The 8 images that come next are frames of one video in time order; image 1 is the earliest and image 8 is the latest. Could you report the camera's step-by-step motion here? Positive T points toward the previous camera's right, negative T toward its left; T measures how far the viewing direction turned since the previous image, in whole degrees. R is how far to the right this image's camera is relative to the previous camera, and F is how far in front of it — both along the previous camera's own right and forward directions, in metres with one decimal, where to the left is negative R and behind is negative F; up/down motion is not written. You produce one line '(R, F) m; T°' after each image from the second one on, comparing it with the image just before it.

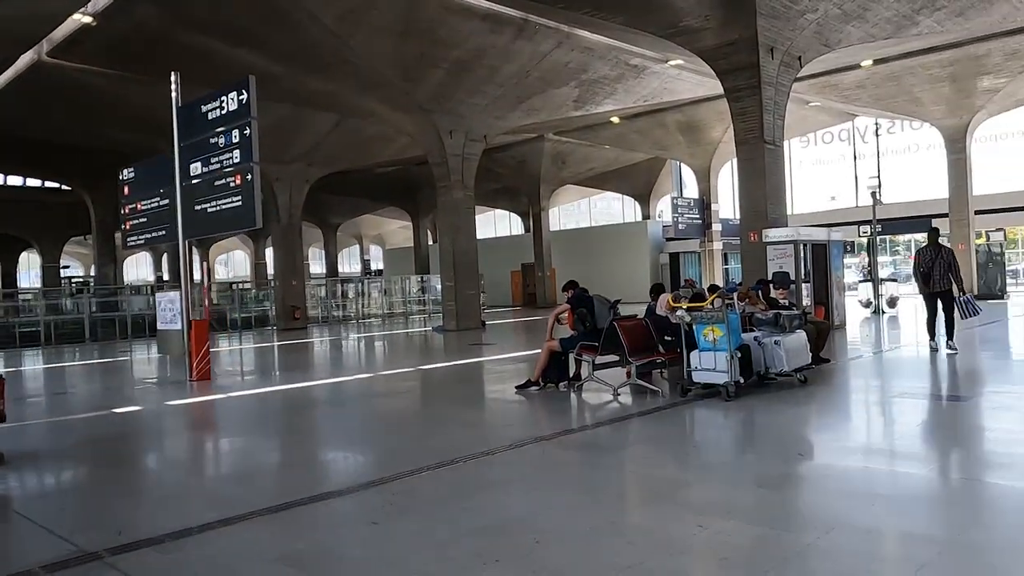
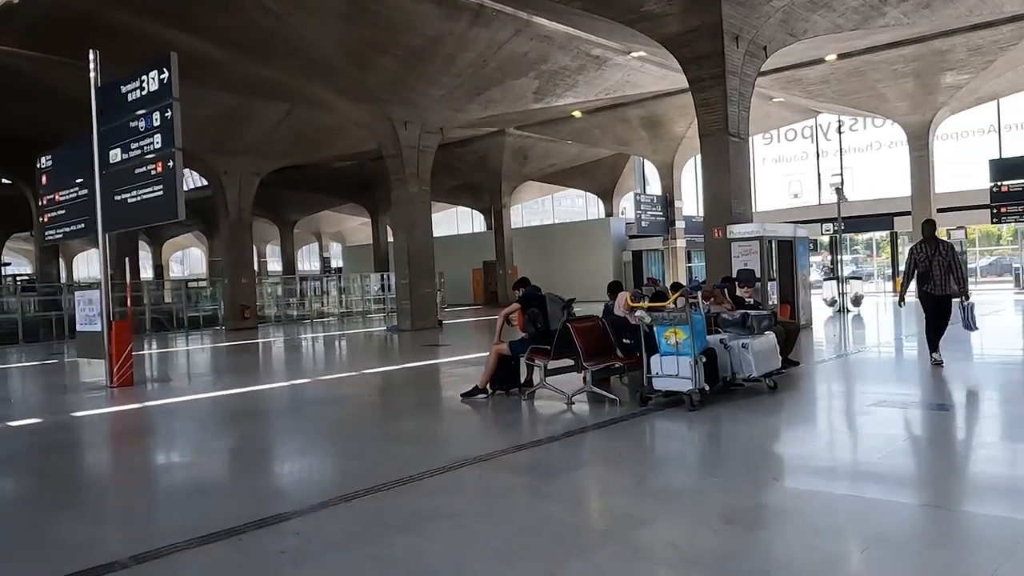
(+0.2, +0.7) m; +3°
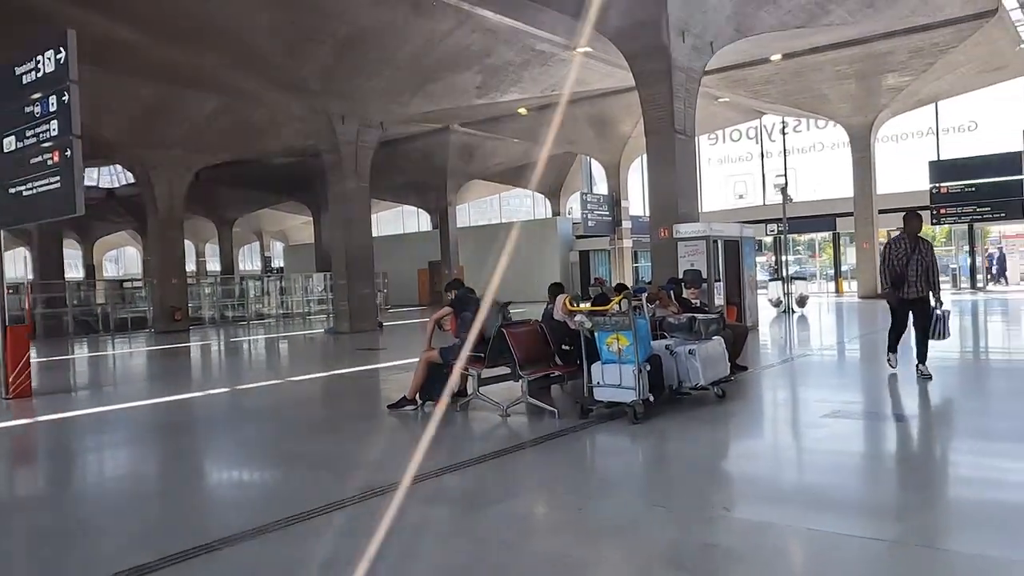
(+0.1, +0.5) m; +4°
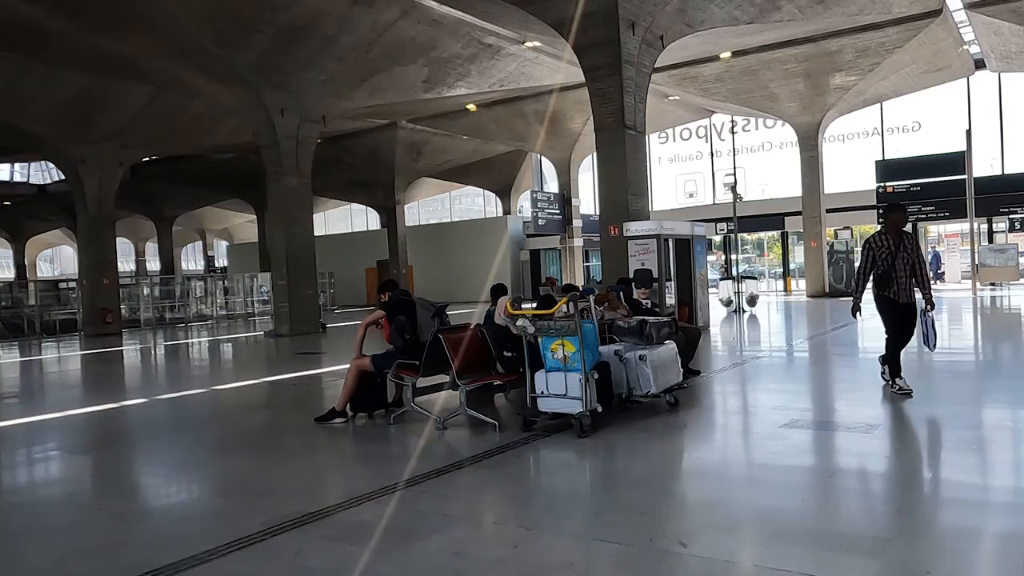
(+0.1, +0.4) m; +3°
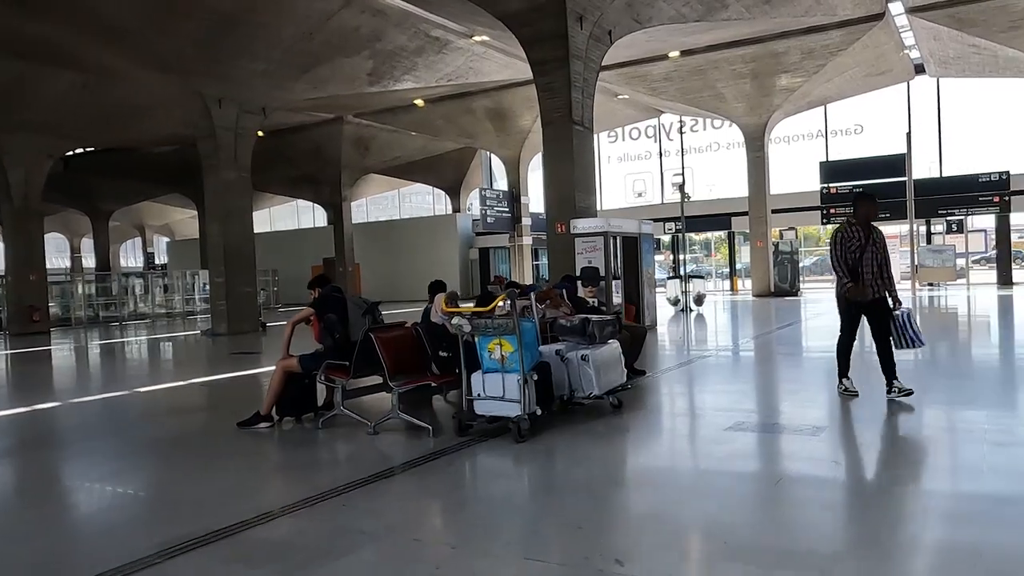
(+0.1, +0.3) m; +4°
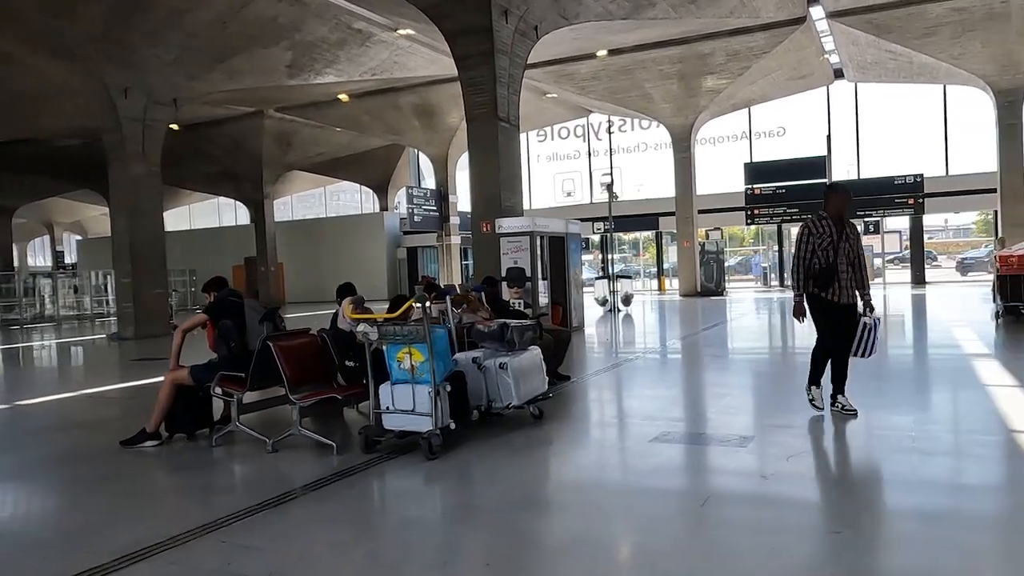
(+0.1, +0.3) m; +5°
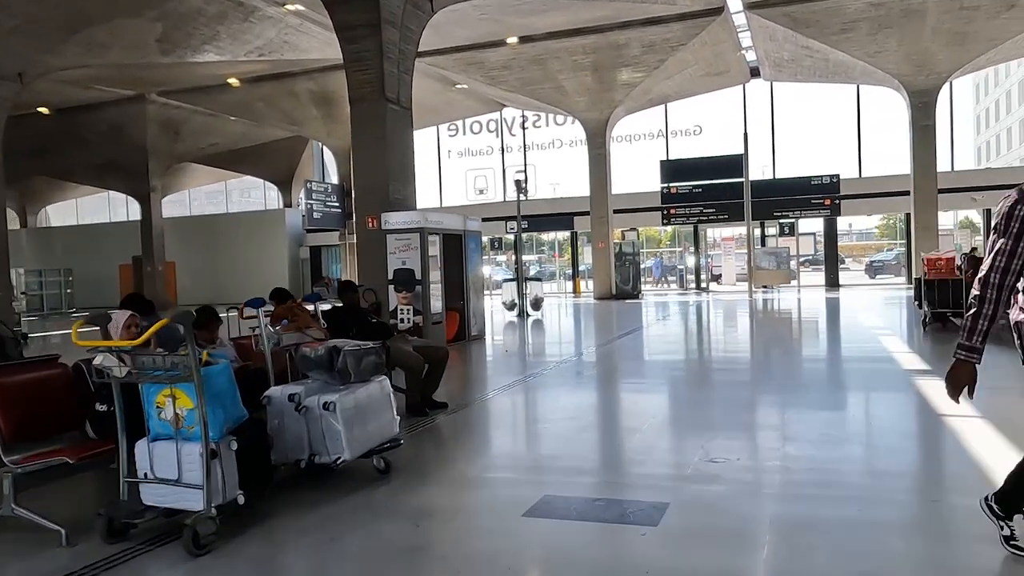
(+0.4, +1.3) m; +6°
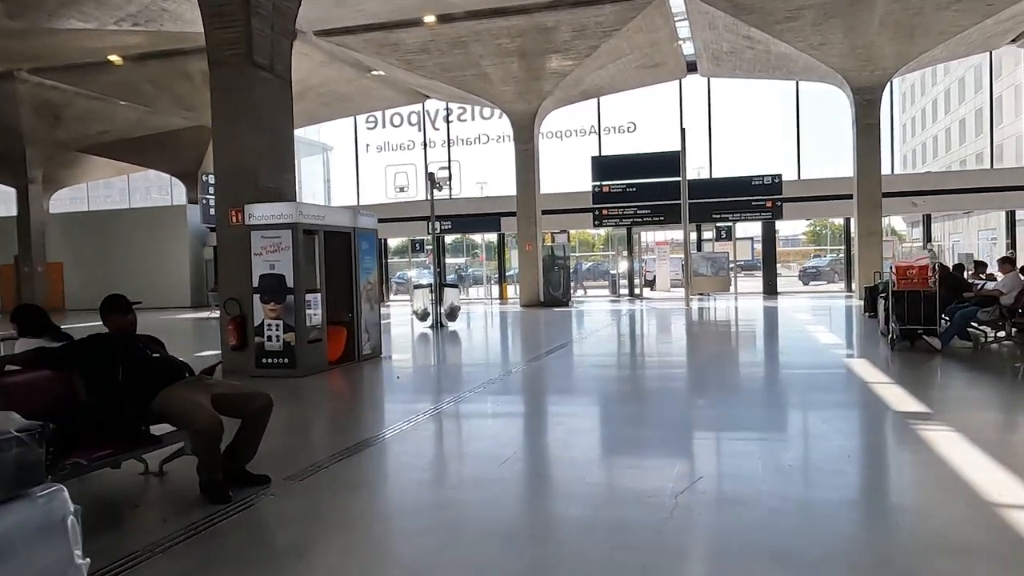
(+0.4, +1.7) m; +5°
